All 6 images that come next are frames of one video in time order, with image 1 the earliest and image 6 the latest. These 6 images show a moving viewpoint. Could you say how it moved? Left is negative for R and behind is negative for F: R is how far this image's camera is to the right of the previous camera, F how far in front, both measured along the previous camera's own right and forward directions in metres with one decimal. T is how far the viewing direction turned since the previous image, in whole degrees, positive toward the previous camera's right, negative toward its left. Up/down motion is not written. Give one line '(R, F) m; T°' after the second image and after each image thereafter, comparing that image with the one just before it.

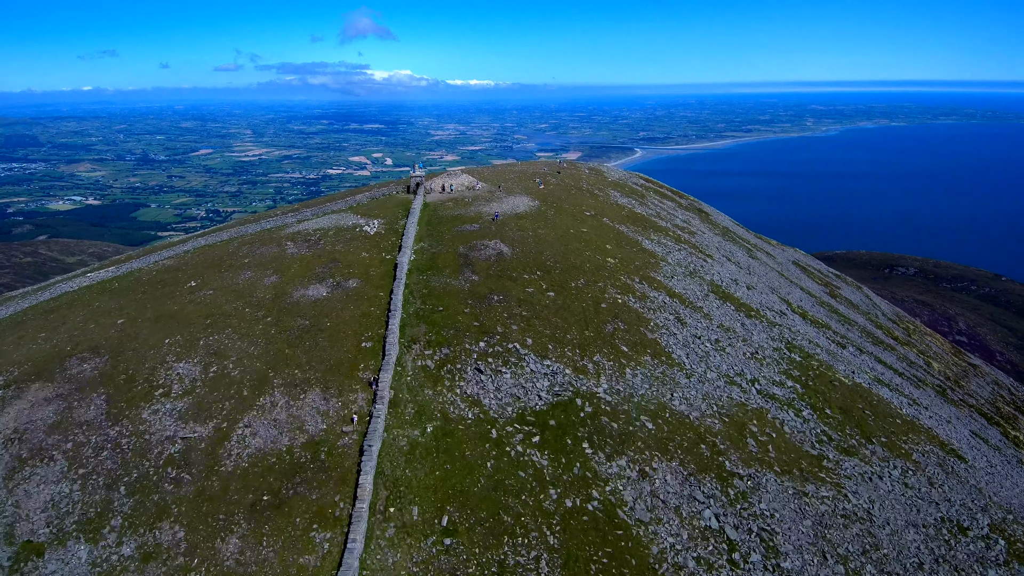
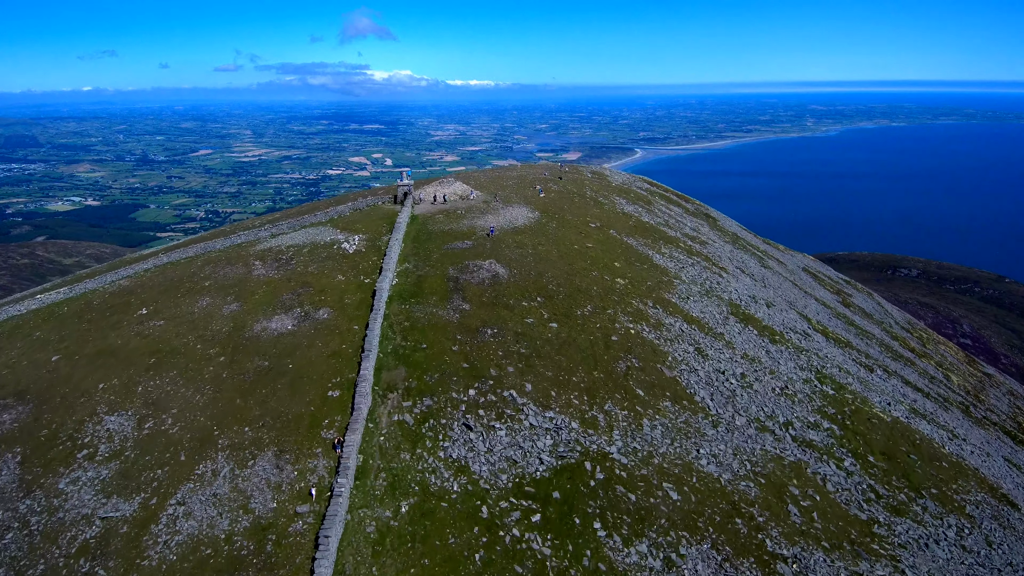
(+0.2, +6.2) m; 0°
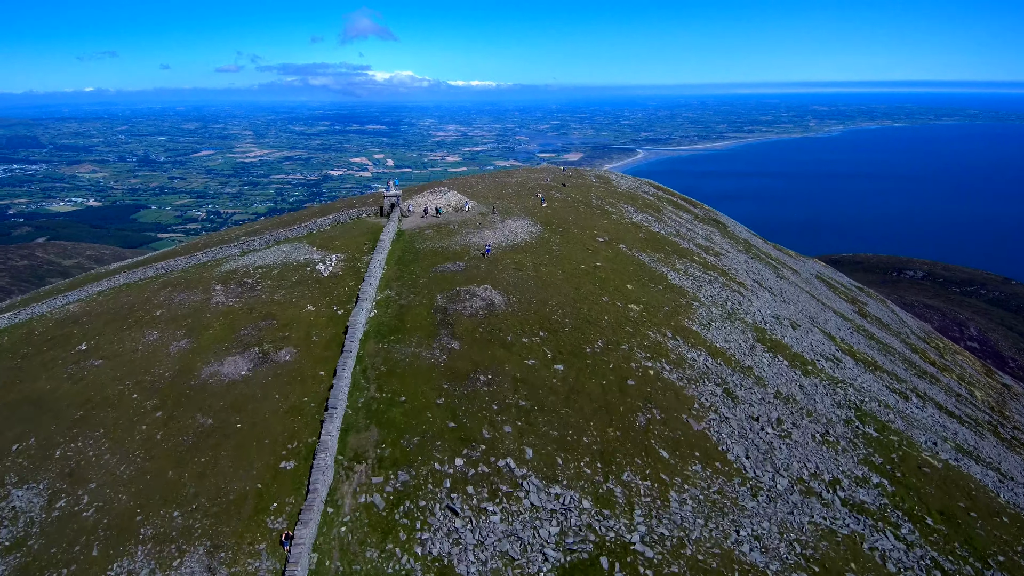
(+0.2, +6.2) m; 0°
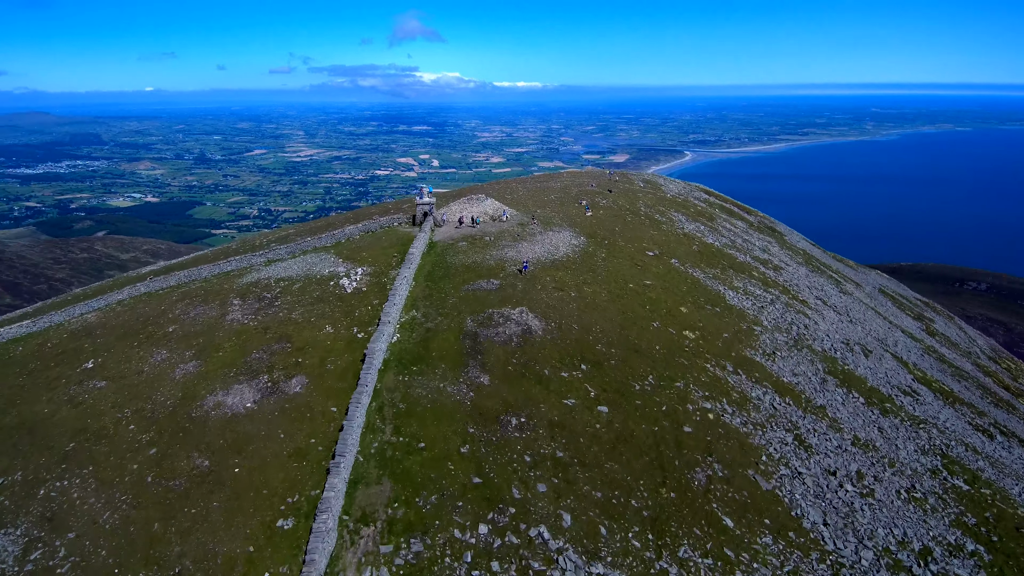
(+0.1, +4.2) m; -4°
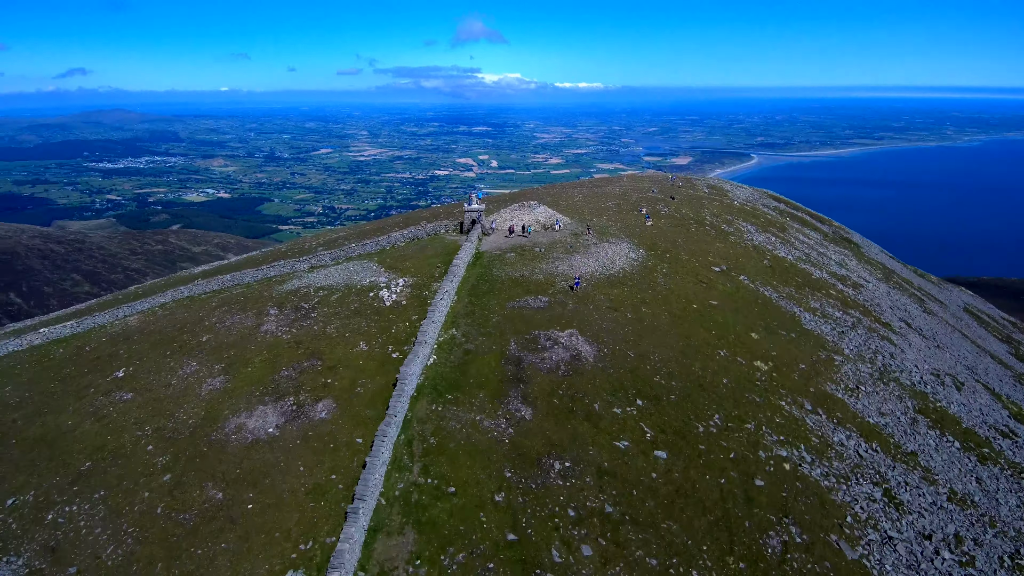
(+0.3, +3.2) m; -5°
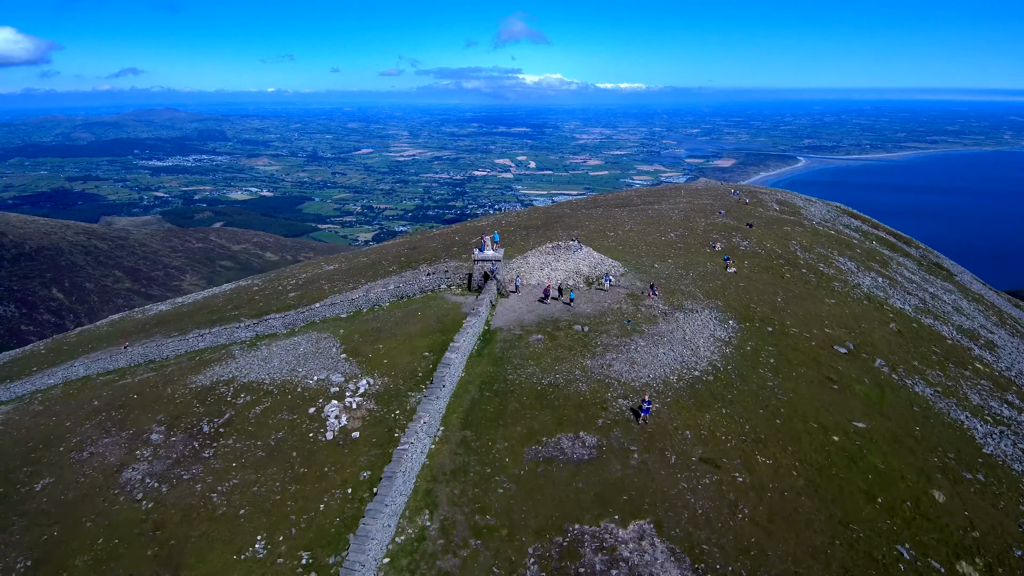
(+0.3, +14.7) m; -3°
